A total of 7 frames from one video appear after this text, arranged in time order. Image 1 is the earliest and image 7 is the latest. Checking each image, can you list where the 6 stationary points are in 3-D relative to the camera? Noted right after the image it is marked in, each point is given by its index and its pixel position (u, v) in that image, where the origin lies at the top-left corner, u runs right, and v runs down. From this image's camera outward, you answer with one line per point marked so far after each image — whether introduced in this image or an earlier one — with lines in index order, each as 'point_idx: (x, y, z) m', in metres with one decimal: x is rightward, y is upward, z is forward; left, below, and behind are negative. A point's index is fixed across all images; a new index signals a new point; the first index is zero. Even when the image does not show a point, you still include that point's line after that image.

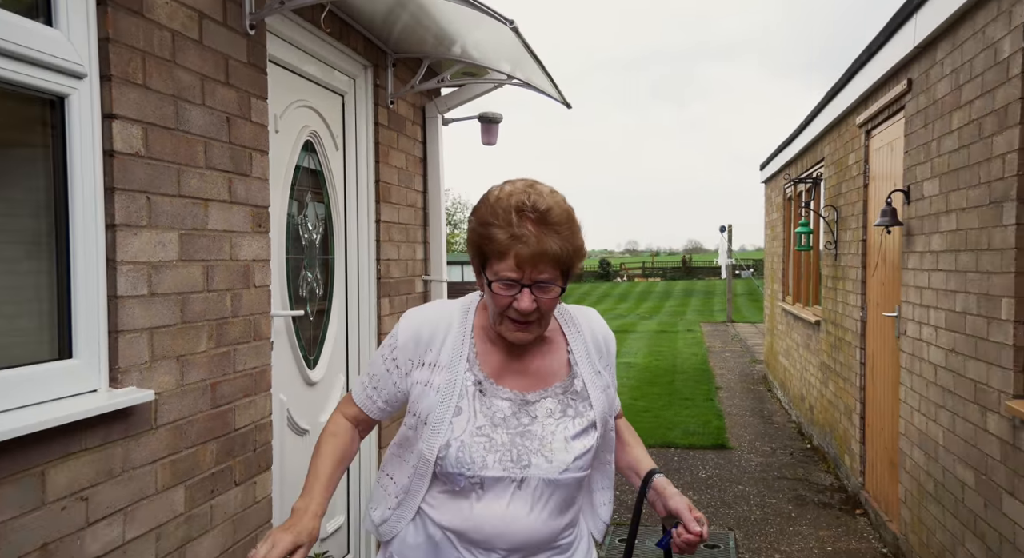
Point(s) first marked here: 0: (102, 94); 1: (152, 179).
0: (-1.2, +0.5, +1.9) m
1: (-1.1, +0.3, +2.0) m
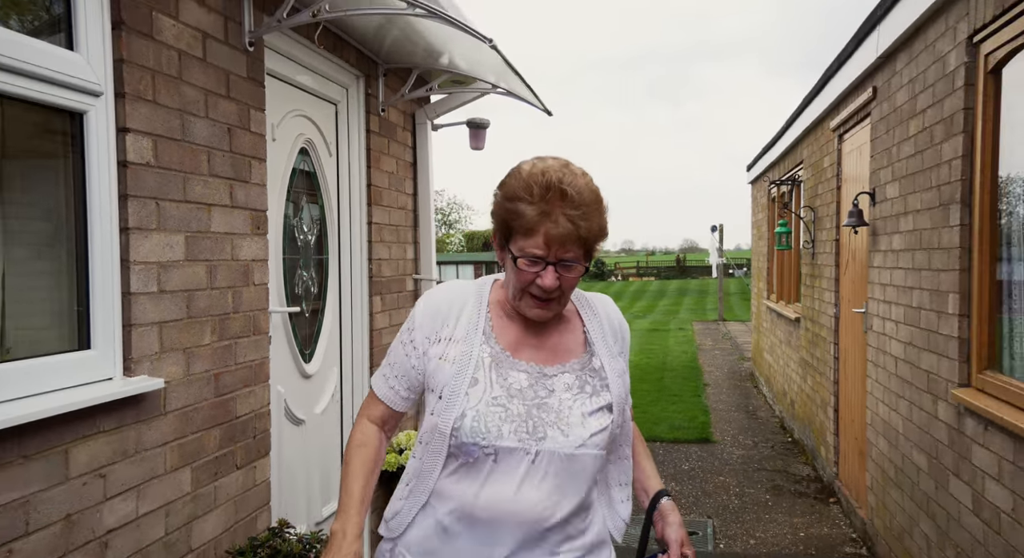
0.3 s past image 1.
0: (-1.2, +0.5, +2.1) m
1: (-1.2, +0.3, +2.2) m
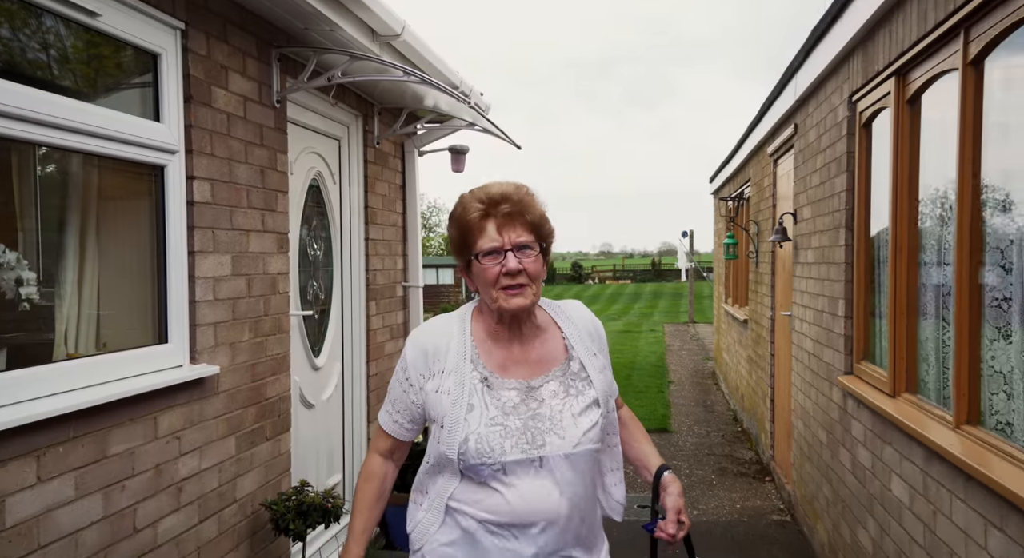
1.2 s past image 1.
0: (-1.4, +0.5, +2.8) m
1: (-1.3, +0.3, +2.9) m
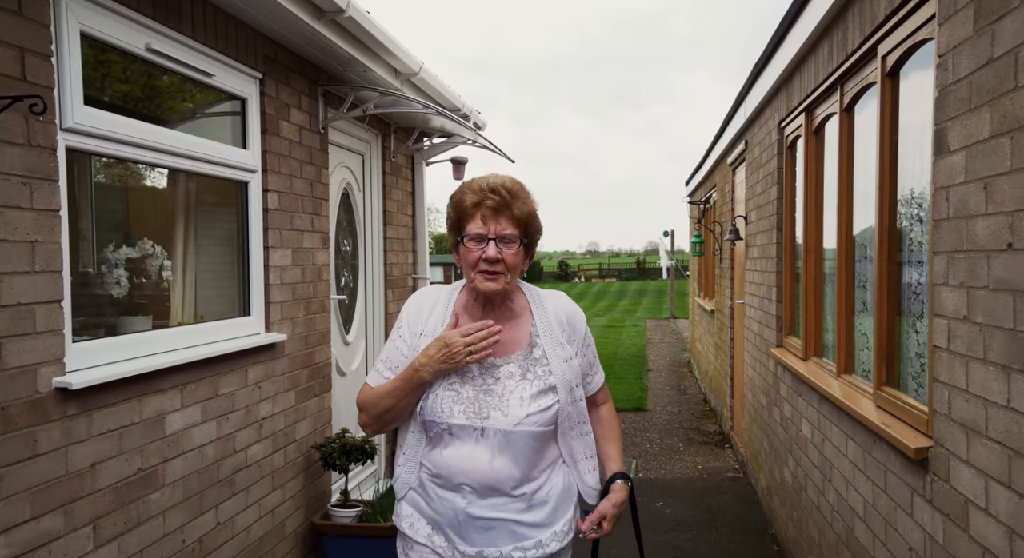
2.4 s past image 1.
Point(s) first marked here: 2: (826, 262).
0: (-1.4, +0.5, +3.6) m
1: (-1.3, +0.3, +3.8) m
2: (+1.9, +0.1, +4.0) m
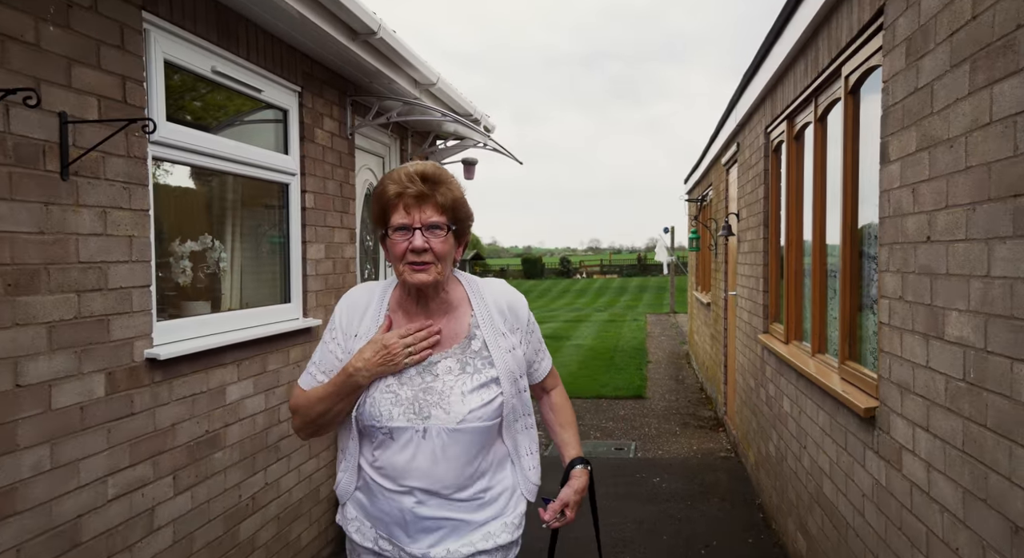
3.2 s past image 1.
0: (-1.3, +0.6, +4.0) m
1: (-1.2, +0.4, +4.2) m
2: (+1.9, +0.2, +4.4) m
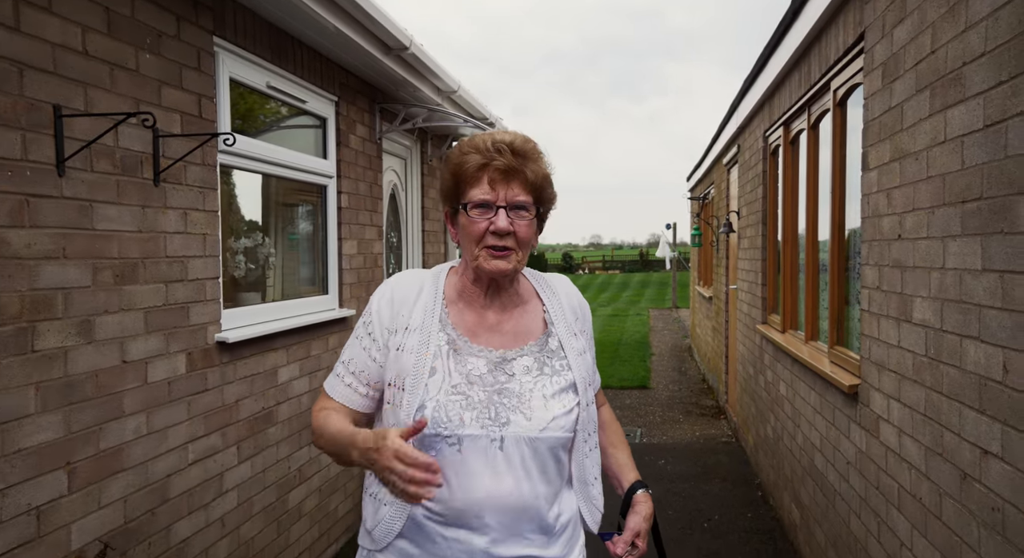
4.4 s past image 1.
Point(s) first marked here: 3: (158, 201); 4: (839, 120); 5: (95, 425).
0: (-1.2, +0.6, +4.4) m
1: (-1.1, +0.4, +4.6) m
2: (+2.1, +0.2, +4.8) m
3: (-1.4, +0.3, +2.7) m
4: (+1.8, +0.9, +3.6) m
5: (-1.5, -0.5, +2.3) m
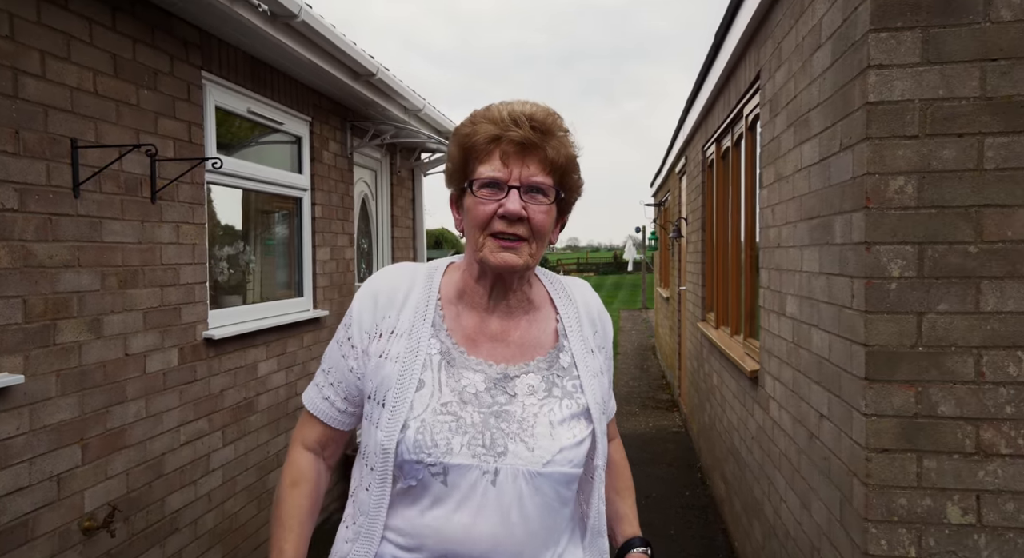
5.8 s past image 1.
0: (-1.5, +0.6, +4.8) m
1: (-1.4, +0.4, +5.0) m
2: (+1.8, +0.2, +5.3) m
3: (-1.7, +0.3, +3.1) m
4: (+1.5, +0.8, +4.1) m
5: (-1.7, -0.5, +2.8) m
